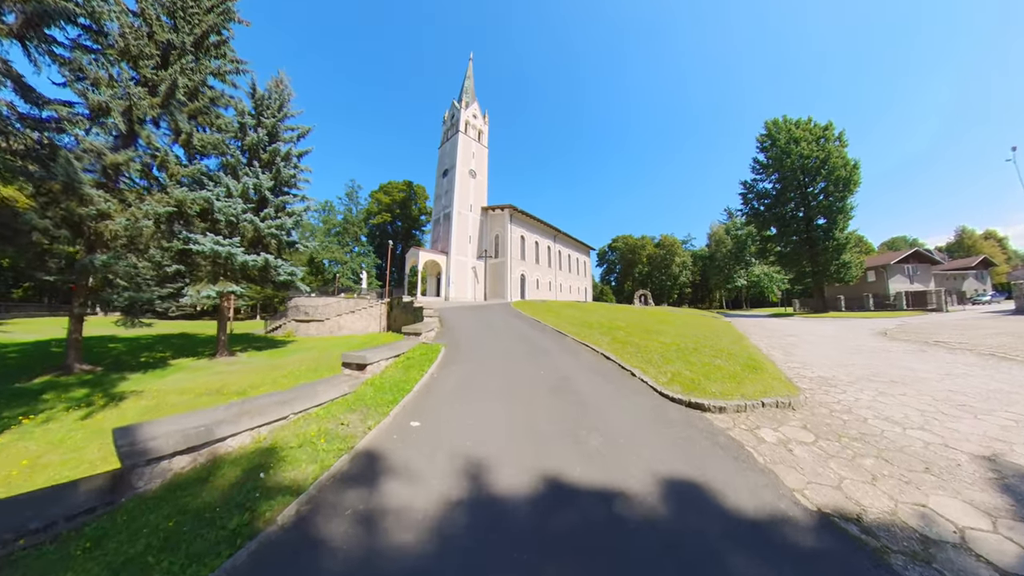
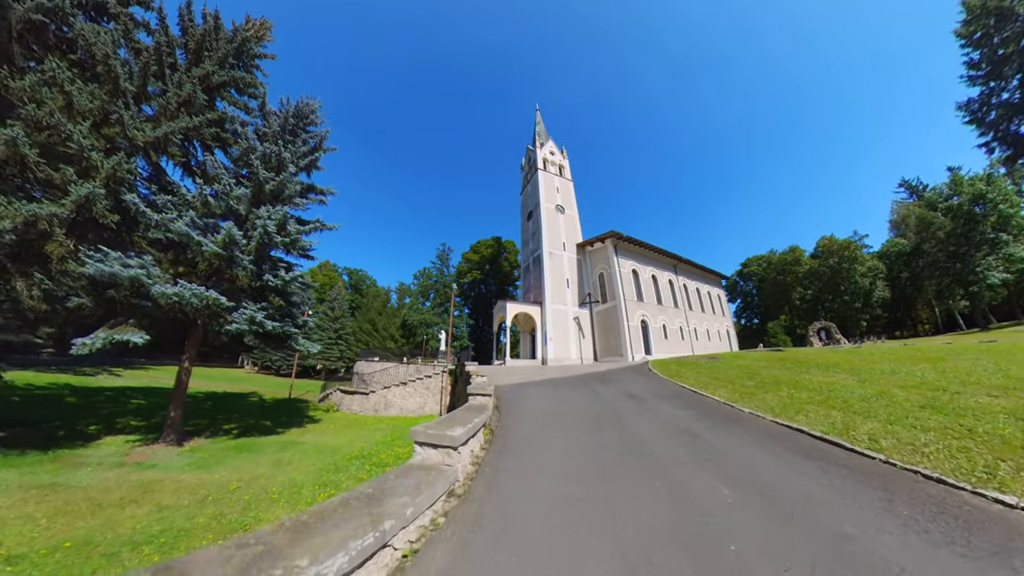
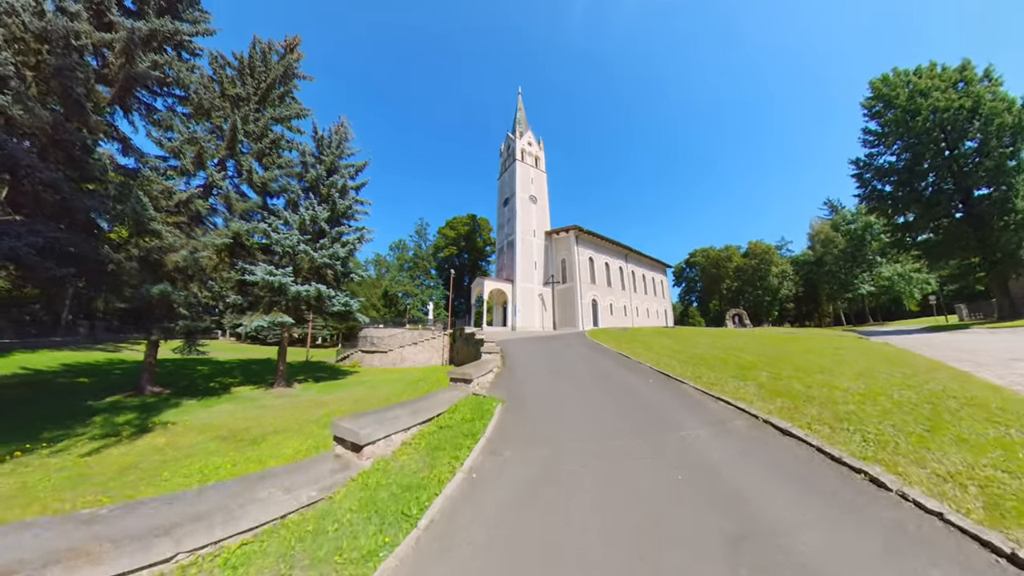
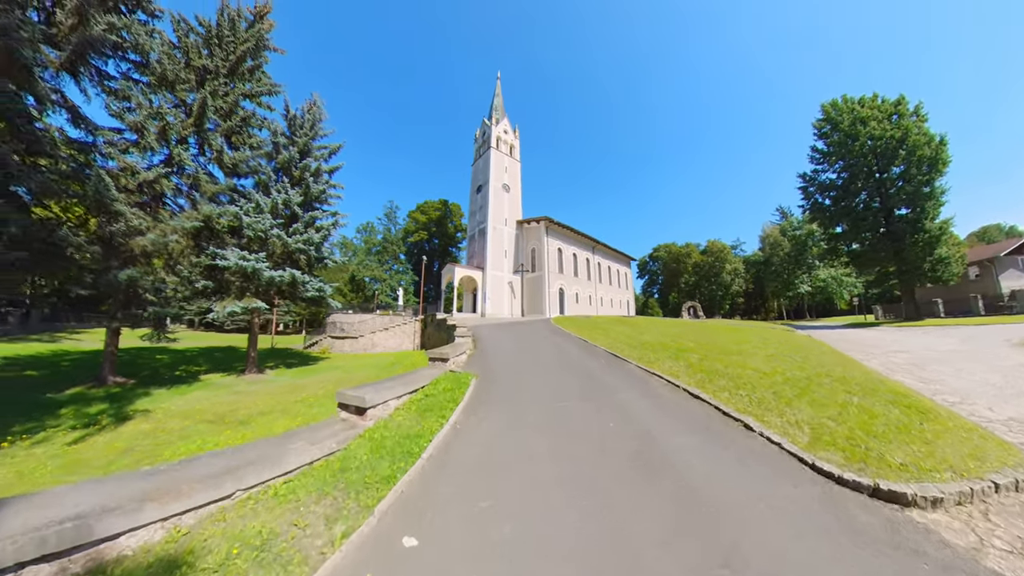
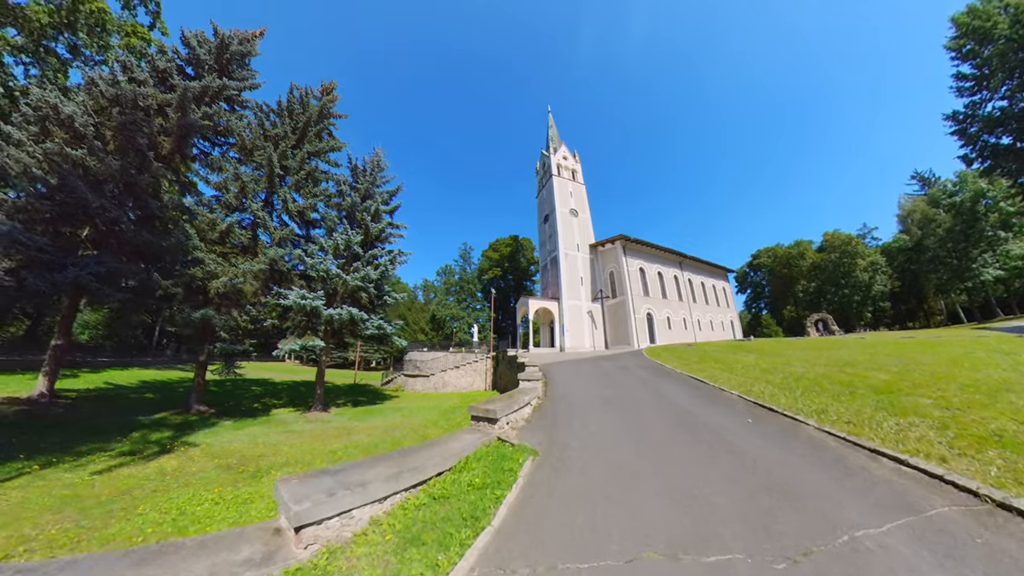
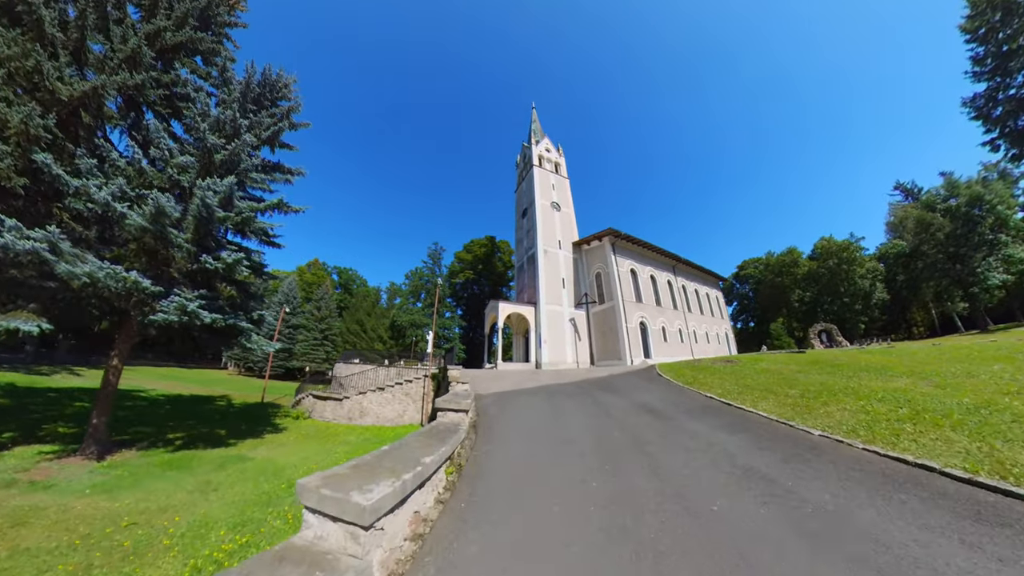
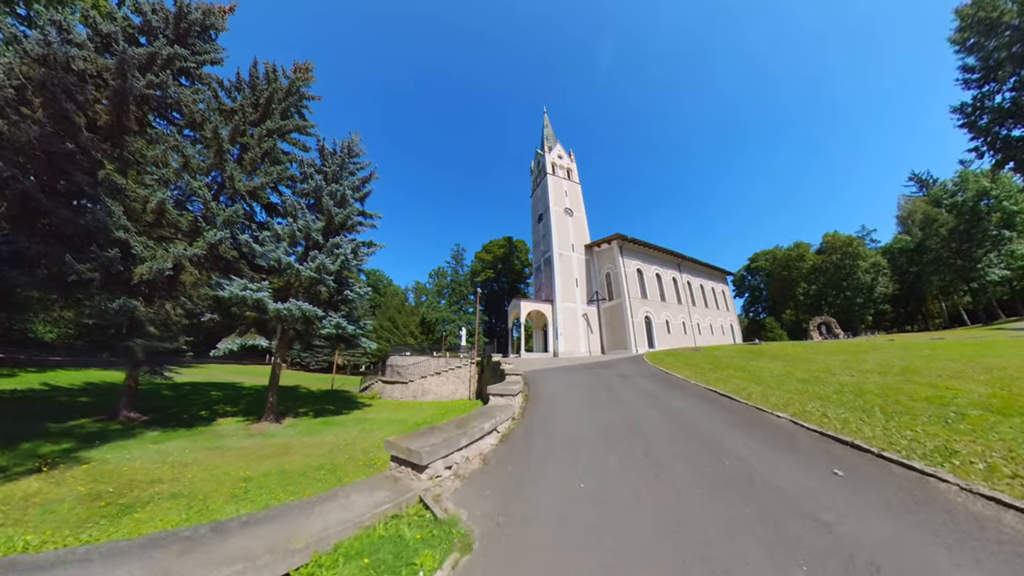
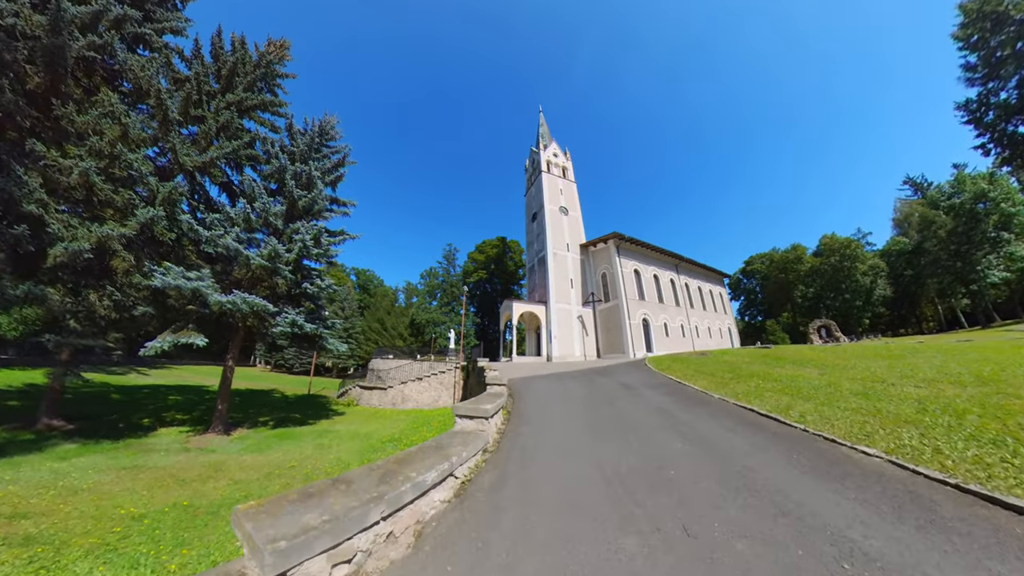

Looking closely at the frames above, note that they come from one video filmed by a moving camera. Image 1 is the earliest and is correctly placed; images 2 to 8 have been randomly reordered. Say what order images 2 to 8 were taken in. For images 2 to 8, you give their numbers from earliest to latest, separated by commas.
4, 3, 5, 7, 8, 2, 6
